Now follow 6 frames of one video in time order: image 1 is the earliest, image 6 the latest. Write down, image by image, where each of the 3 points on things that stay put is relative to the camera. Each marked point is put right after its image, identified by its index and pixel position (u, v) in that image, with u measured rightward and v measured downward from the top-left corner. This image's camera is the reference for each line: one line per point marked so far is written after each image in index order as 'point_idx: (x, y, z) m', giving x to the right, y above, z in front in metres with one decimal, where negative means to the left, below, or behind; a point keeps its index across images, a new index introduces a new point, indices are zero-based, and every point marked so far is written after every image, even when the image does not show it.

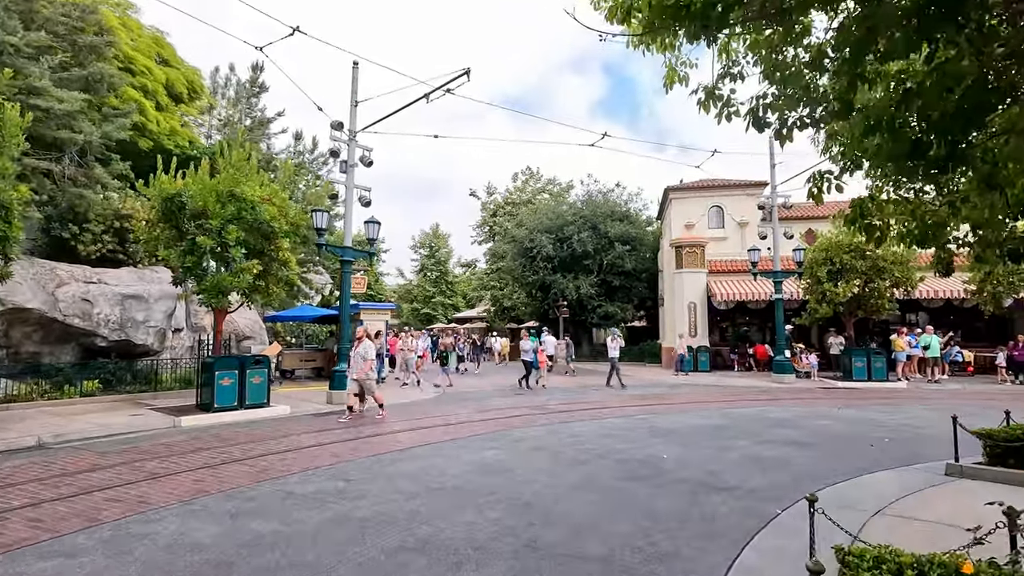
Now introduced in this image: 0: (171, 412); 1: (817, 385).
0: (-7.1, -2.6, +11.7) m
1: (+10.0, -3.2, +18.6) m
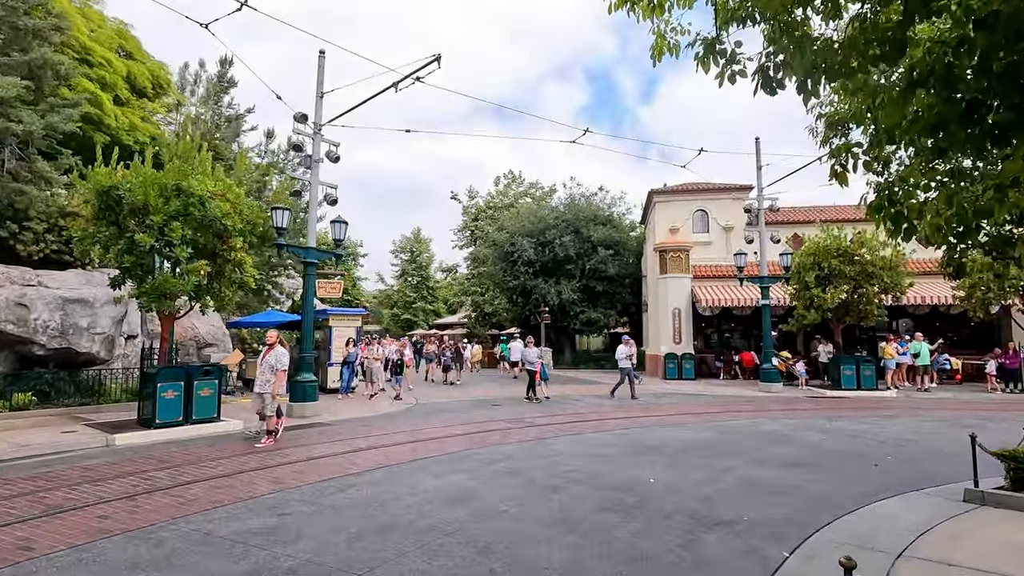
0: (-7.6, -2.6, +10.5) m
1: (+9.3, -3.4, +17.9) m
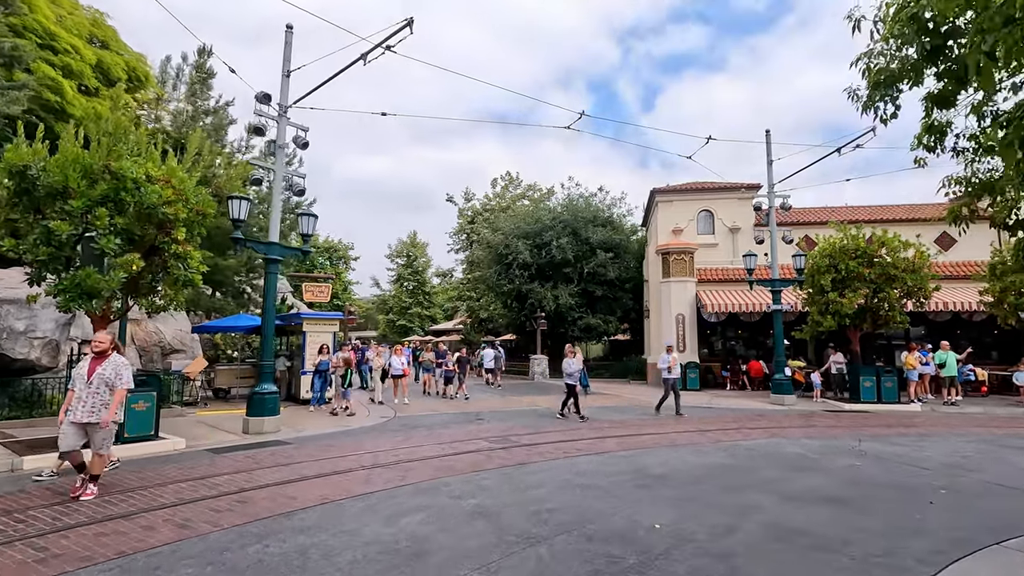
0: (-7.9, -2.6, +9.1) m
1: (+9.0, -3.5, +16.4) m
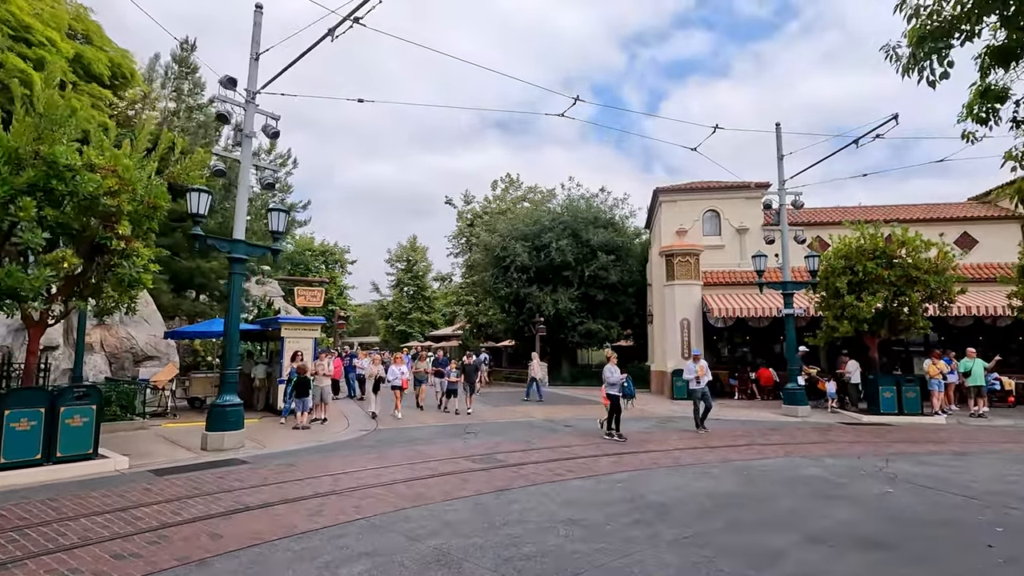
0: (-8.2, -2.6, +8.0) m
1: (+8.8, -3.6, +15.2) m
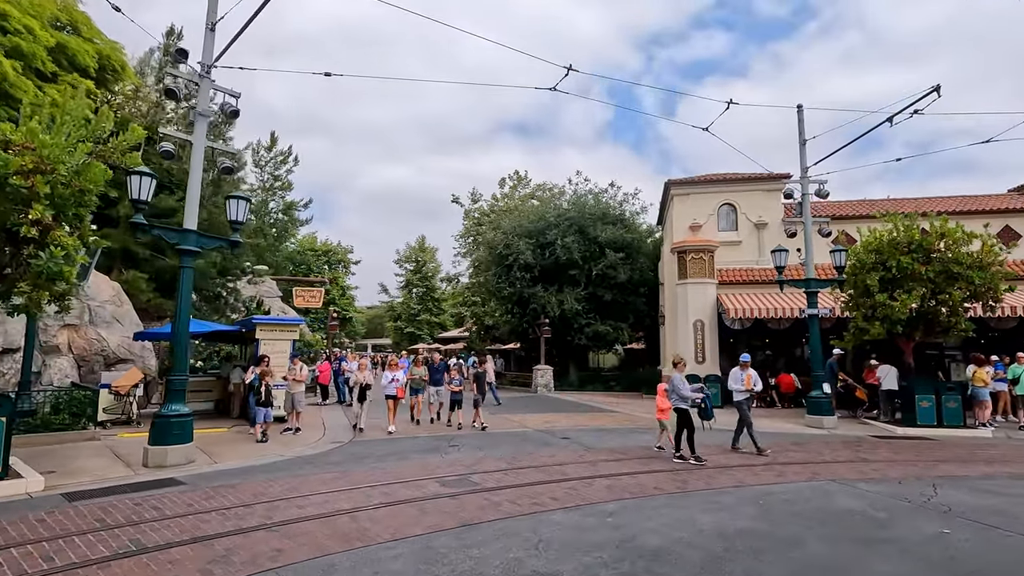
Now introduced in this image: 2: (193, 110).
0: (-8.5, -2.5, +6.9) m
1: (+8.6, -3.5, +13.6) m
2: (-5.8, +3.2, +10.2) m
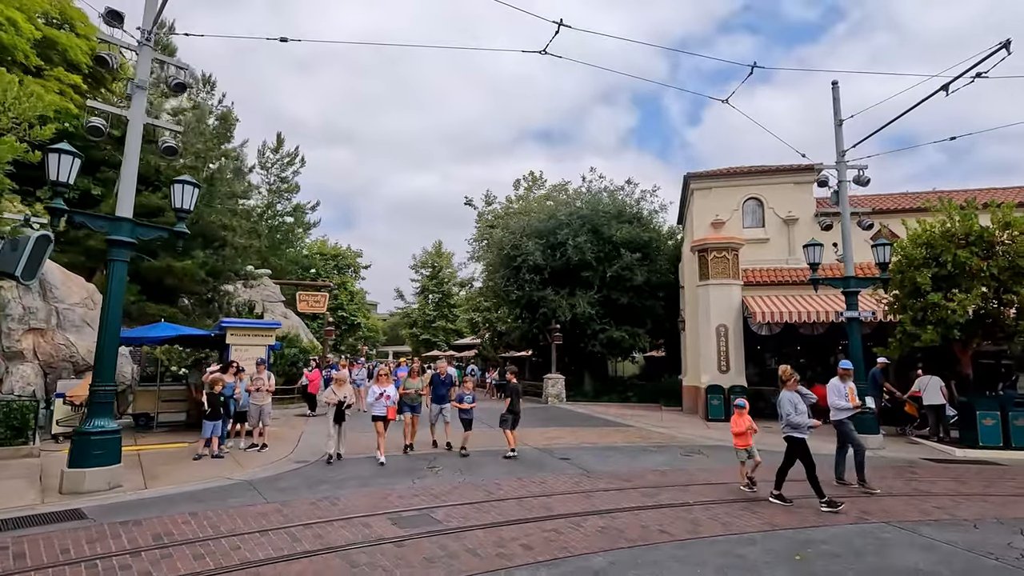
0: (-8.9, -2.4, +5.7) m
1: (+8.5, -3.5, +11.6) m
2: (-6.0, +3.3, +8.9) m
